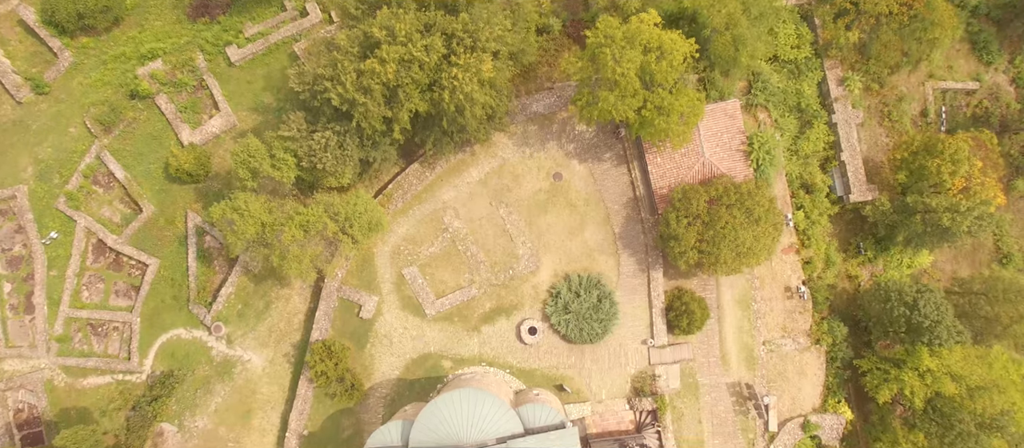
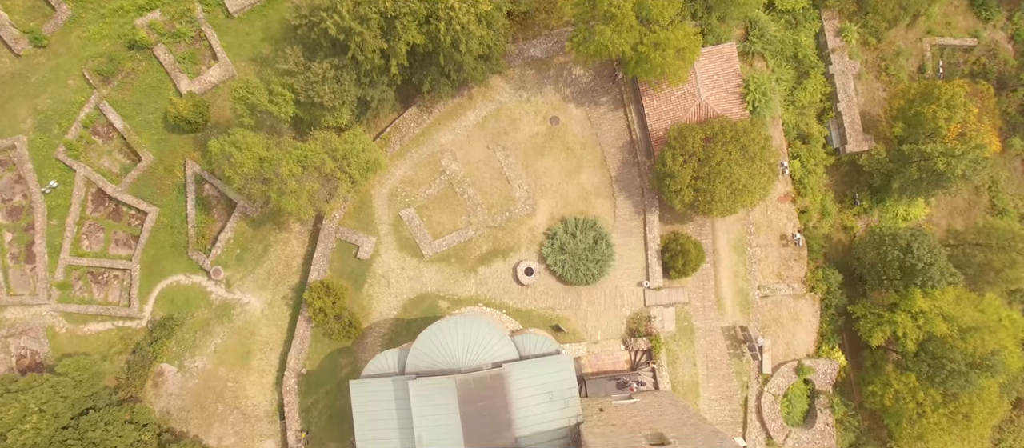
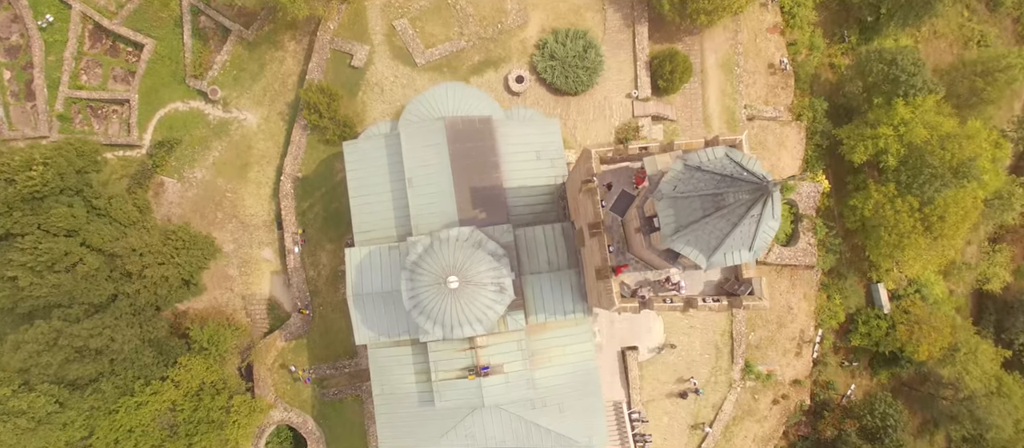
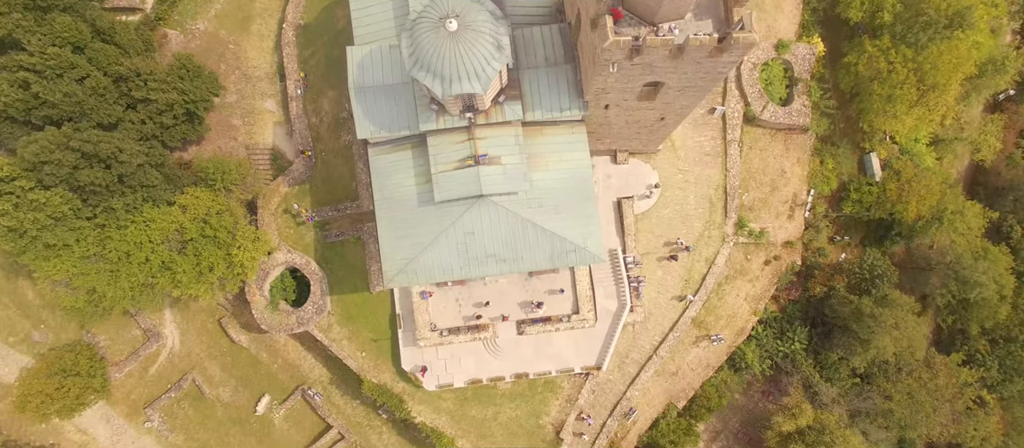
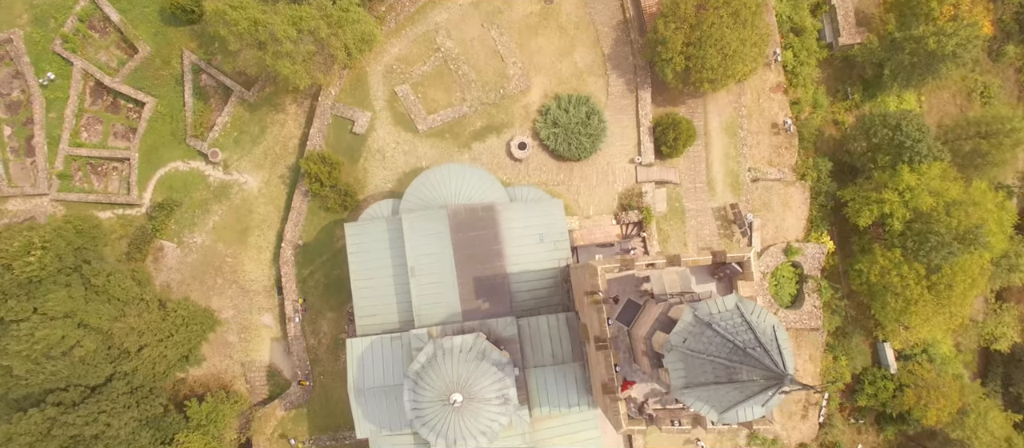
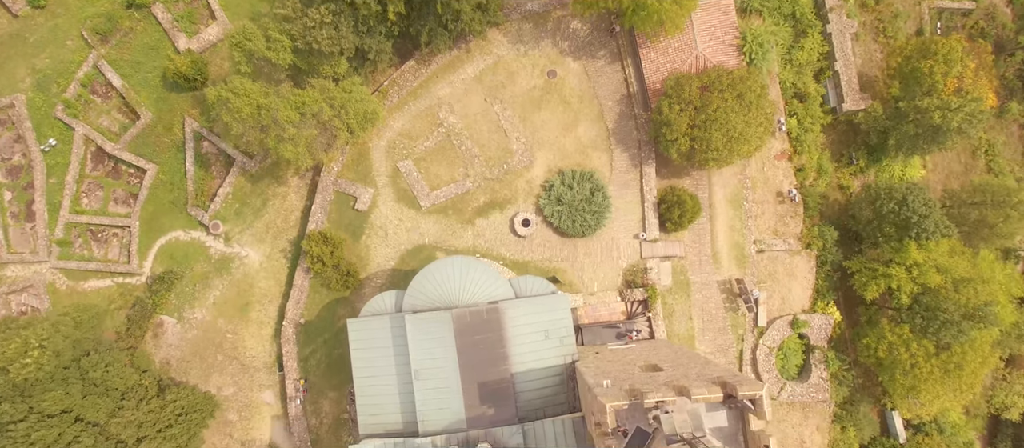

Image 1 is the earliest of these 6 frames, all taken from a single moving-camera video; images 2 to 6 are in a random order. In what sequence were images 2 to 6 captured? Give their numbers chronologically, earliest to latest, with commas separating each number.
2, 6, 5, 3, 4
